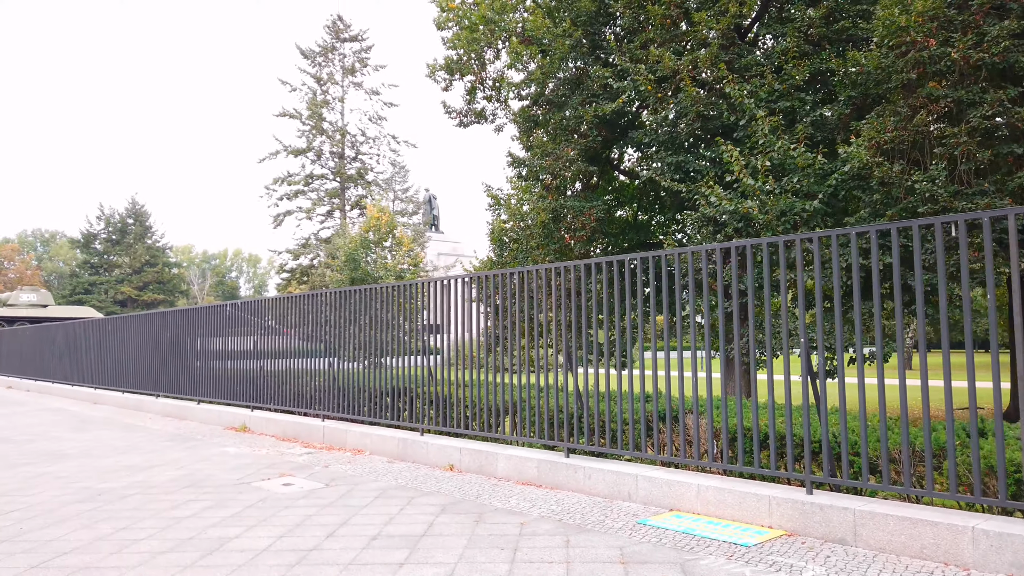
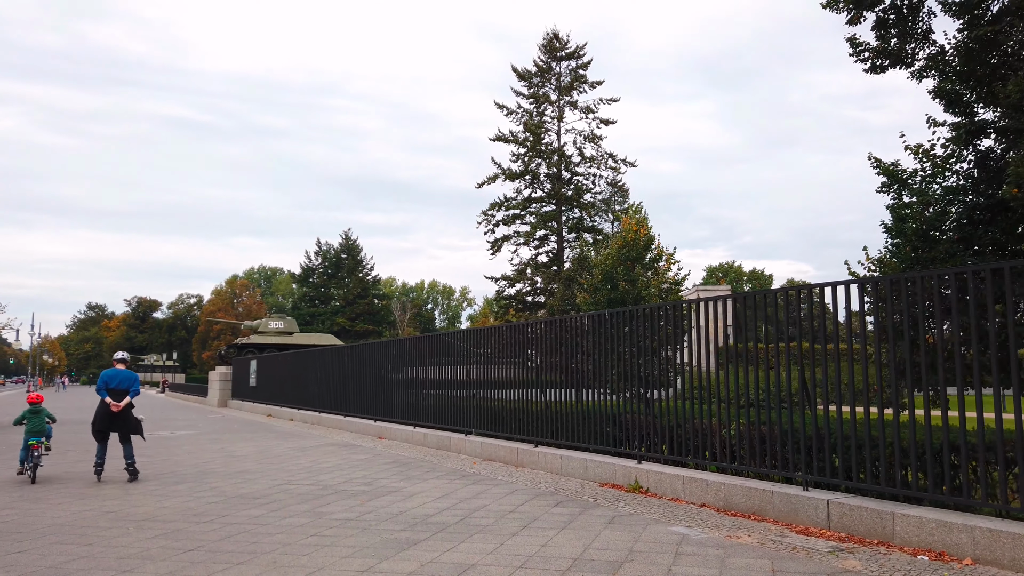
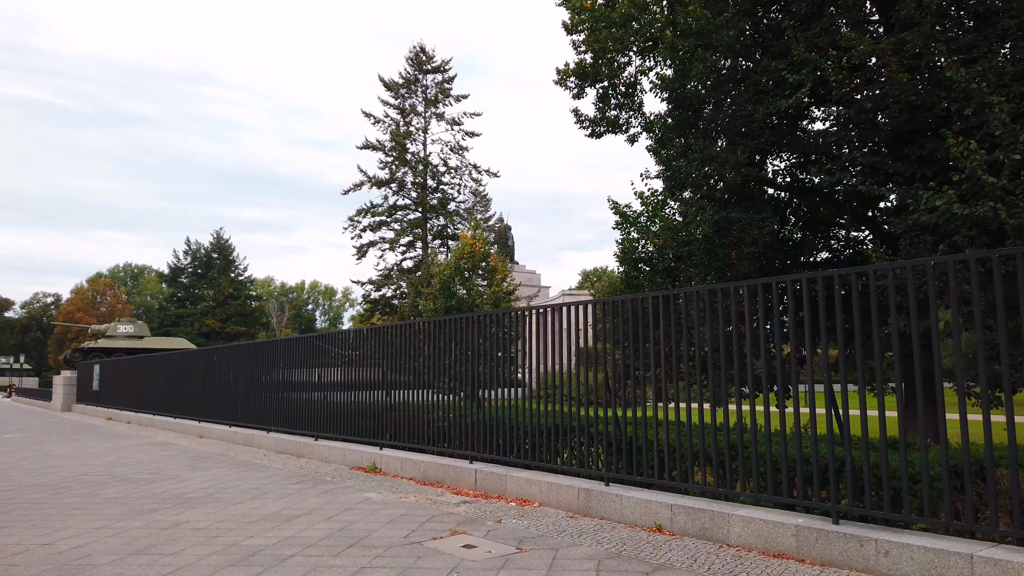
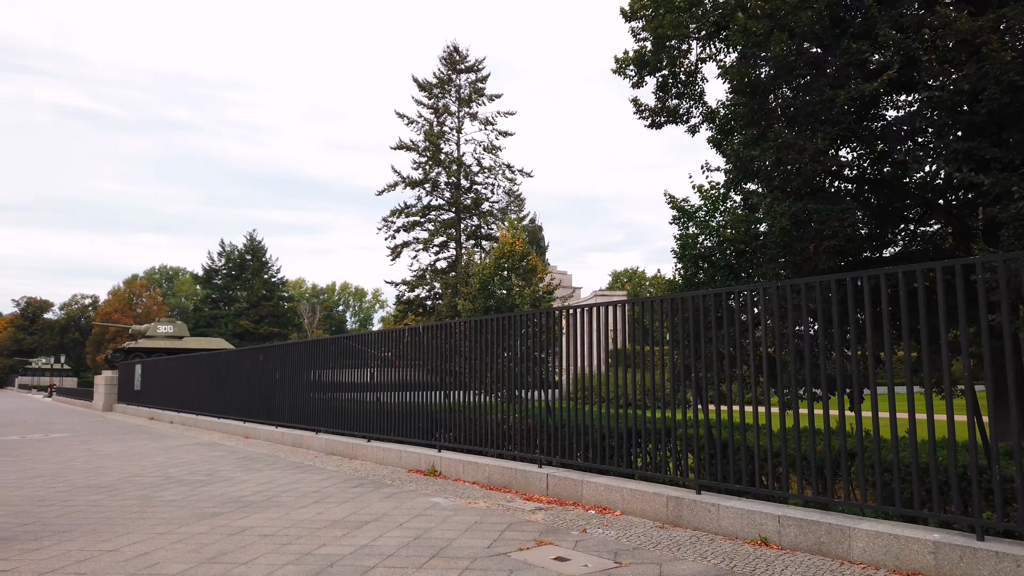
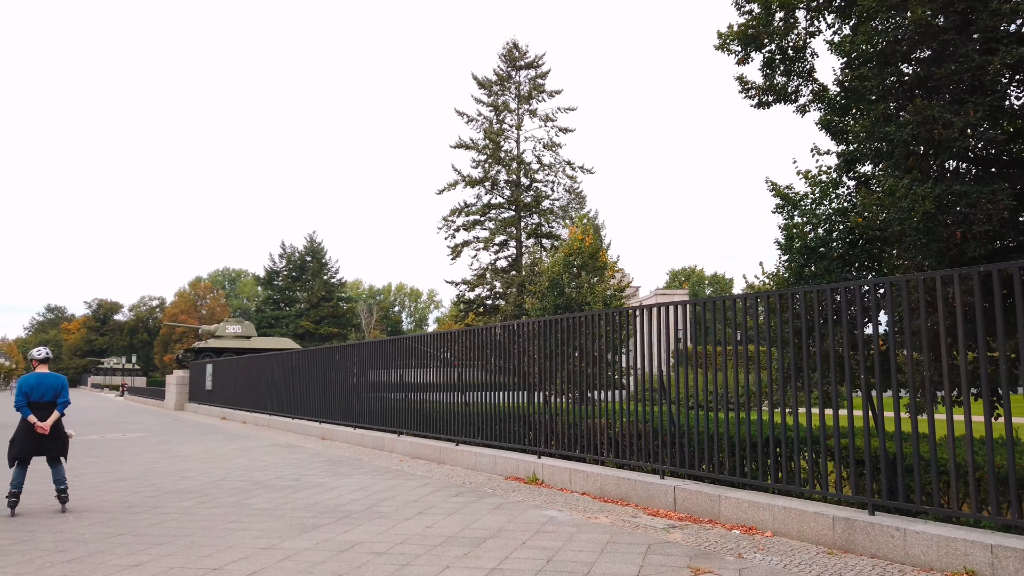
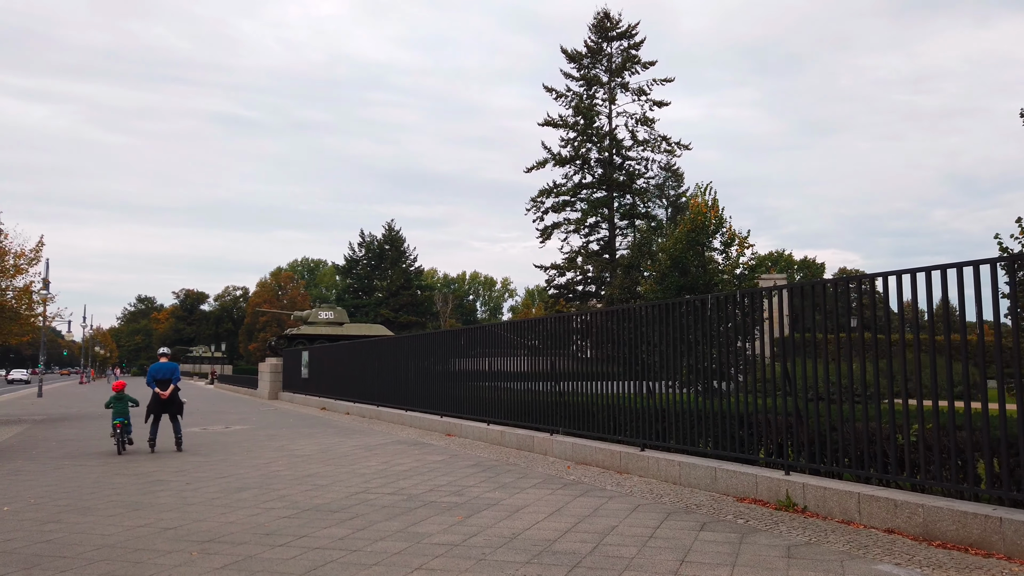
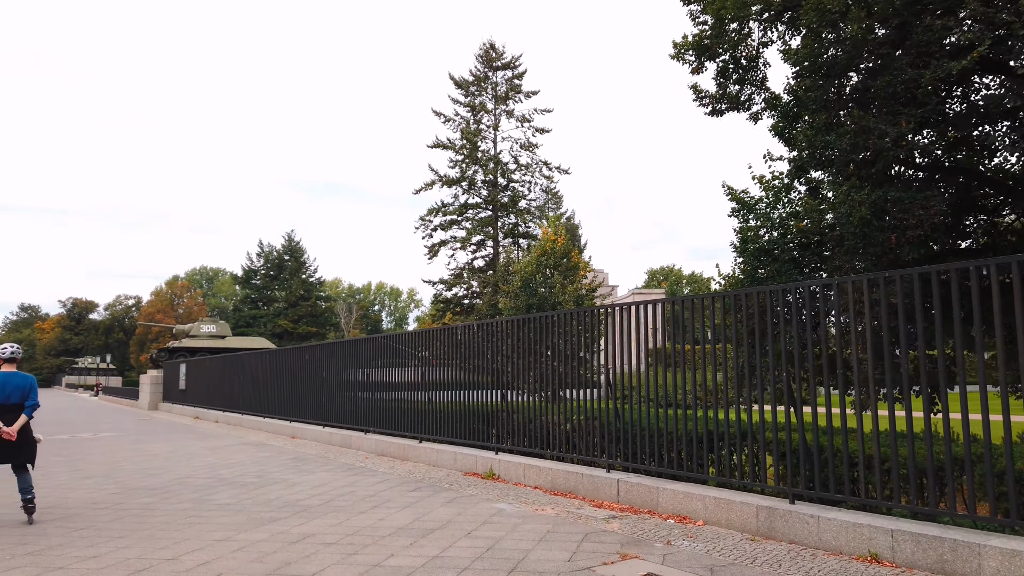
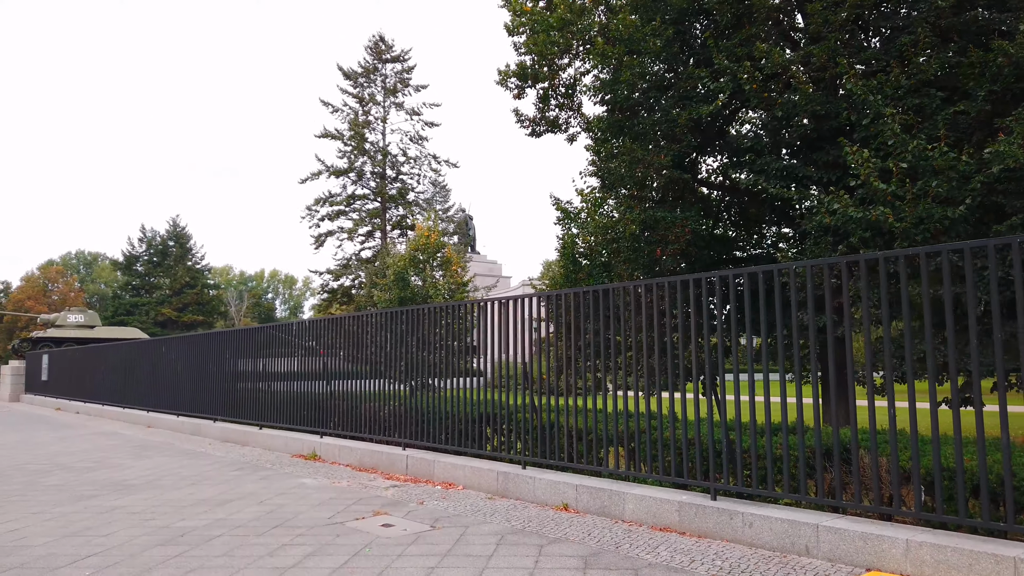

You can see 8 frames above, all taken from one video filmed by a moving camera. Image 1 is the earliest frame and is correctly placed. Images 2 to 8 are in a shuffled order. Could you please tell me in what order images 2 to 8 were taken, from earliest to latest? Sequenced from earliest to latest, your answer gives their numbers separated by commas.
8, 3, 4, 7, 5, 2, 6
